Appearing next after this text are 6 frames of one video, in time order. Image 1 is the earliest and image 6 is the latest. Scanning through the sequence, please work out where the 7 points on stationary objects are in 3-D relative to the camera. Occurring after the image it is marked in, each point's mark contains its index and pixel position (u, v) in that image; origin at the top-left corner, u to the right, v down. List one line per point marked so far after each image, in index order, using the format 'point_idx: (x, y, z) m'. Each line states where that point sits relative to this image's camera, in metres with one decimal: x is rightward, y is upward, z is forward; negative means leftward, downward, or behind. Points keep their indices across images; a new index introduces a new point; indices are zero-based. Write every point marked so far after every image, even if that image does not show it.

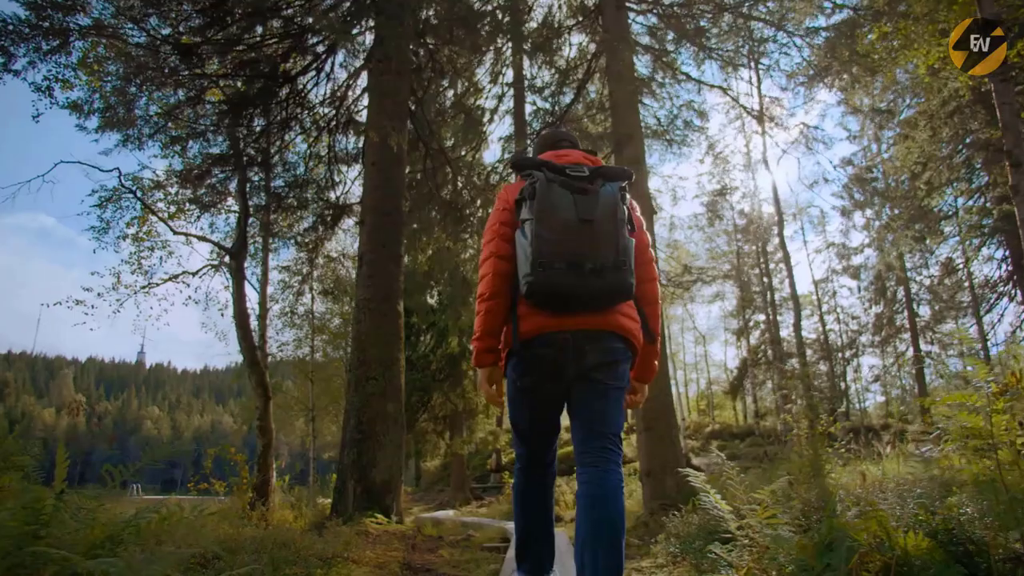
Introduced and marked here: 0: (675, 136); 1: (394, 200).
0: (+2.9, +2.6, +12.4) m
1: (-1.0, +0.8, +6.2) m
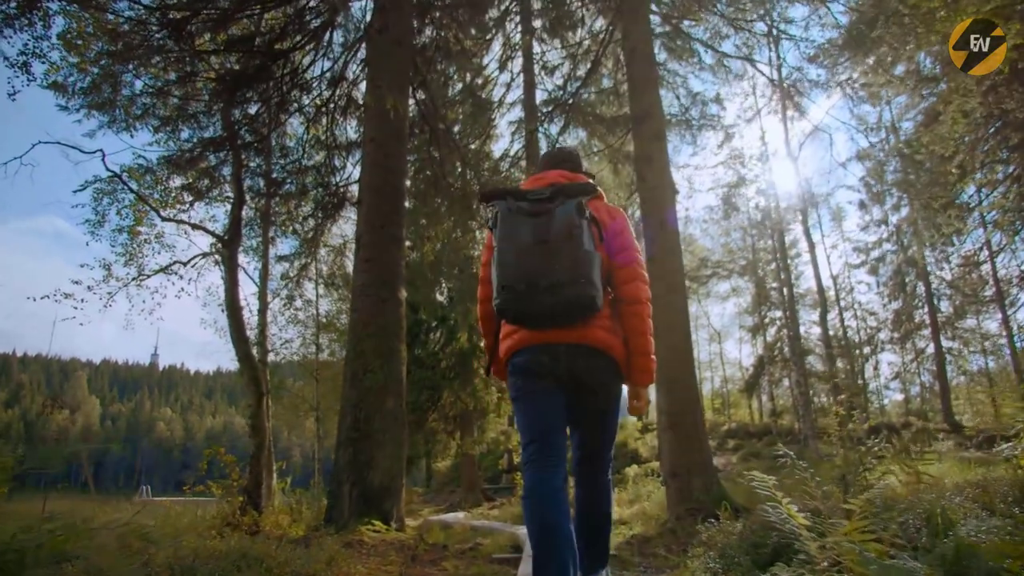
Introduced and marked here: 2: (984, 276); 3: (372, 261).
0: (+3.1, +2.8, +11.8) m
1: (-1.0, +0.9, +5.7) m
2: (+12.2, +0.3, +17.9) m
3: (-1.1, +0.2, +5.4) m
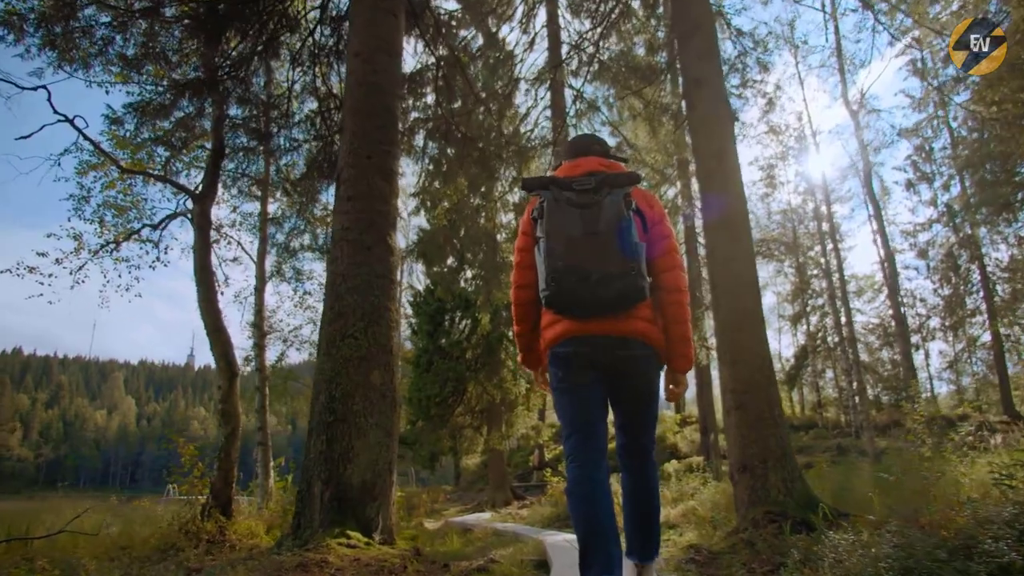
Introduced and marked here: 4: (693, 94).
0: (+3.5, +3.2, +10.5) m
1: (-0.8, +1.2, +4.6) m
2: (+12.8, +0.9, +16.2) m
3: (-0.9, +0.6, +4.3) m
4: (+1.4, +1.5, +5.3) m
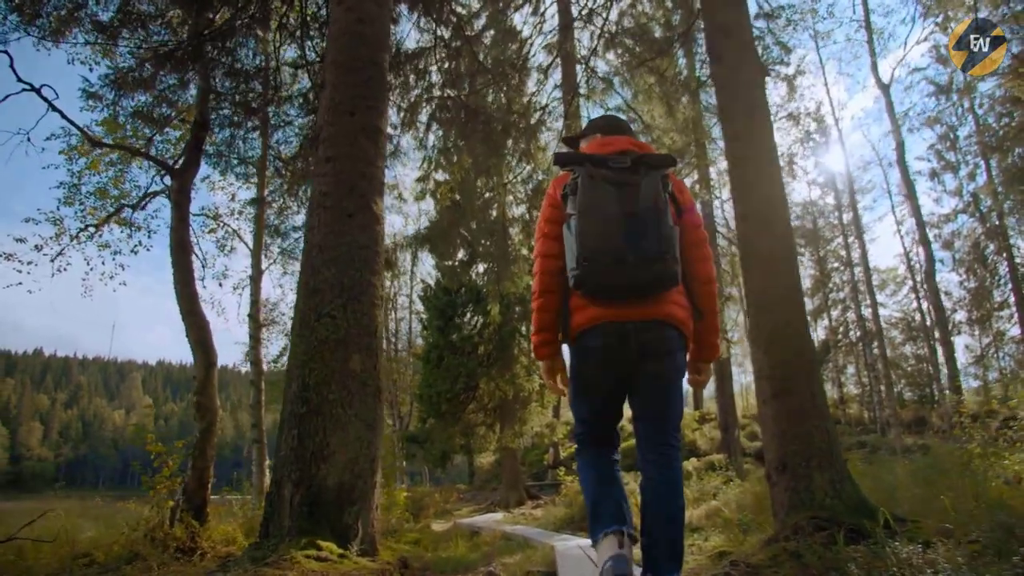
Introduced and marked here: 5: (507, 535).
0: (+3.6, +3.4, +9.9) m
1: (-0.8, +1.4, +4.1) m
2: (+13.1, +1.1, +15.4) m
3: (-0.9, +0.7, +3.7) m
4: (+1.4, +1.6, +4.7) m
5: (-0.1, -2.6, +7.3) m
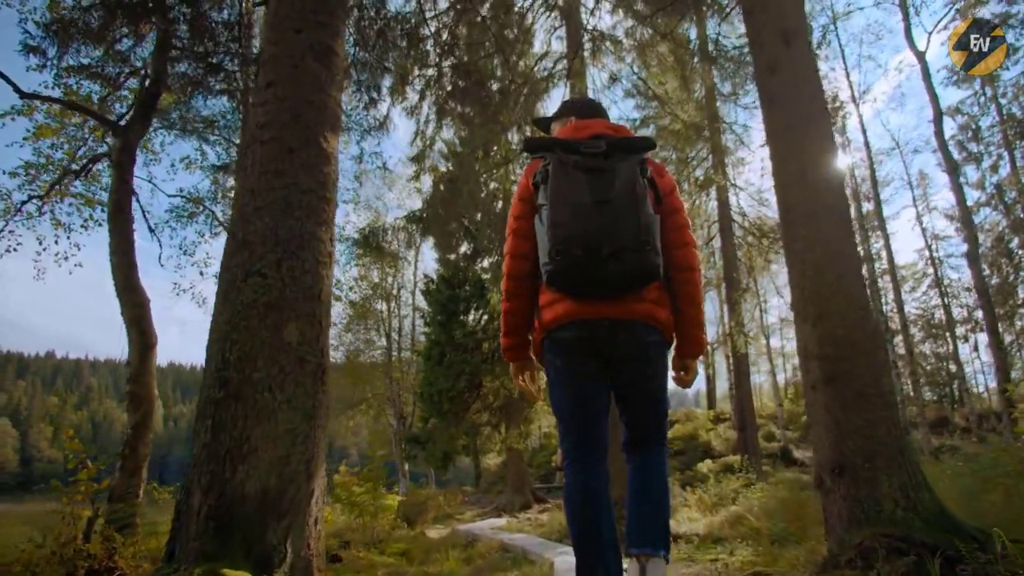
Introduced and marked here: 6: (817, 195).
0: (+3.6, +3.6, +9.1) m
1: (-0.9, +1.6, +3.3) m
2: (+13.2, +1.4, +14.4) m
3: (-1.0, +0.9, +3.0) m
4: (+1.3, +1.8, +3.9) m
5: (-0.1, -2.4, +6.5) m
6: (+1.5, +0.5, +3.5) m
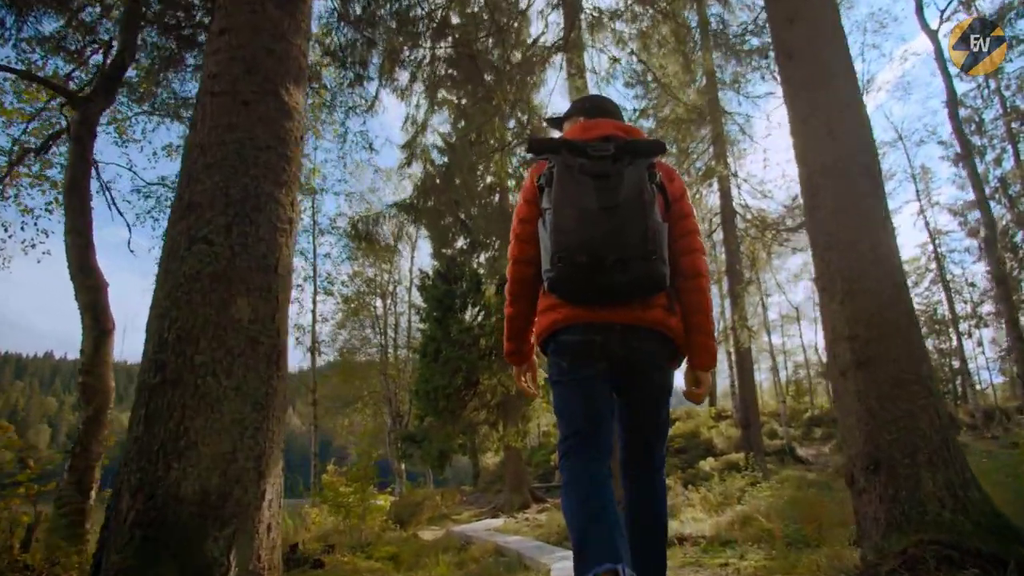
0: (+3.5, +3.7, +8.7) m
1: (-0.9, +1.7, +3.0) m
2: (+13.1, +1.5, +14.1) m
3: (-1.0, +1.0, +2.6) m
4: (+1.3, +1.9, +3.5) m
5: (-0.1, -2.3, +6.1) m
6: (+1.5, +0.6, +3.1) m
